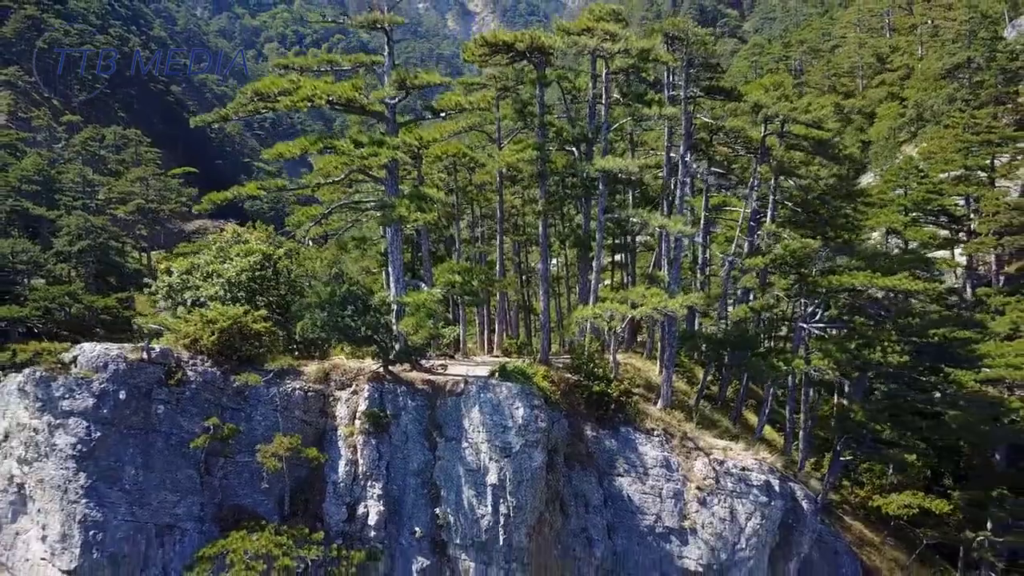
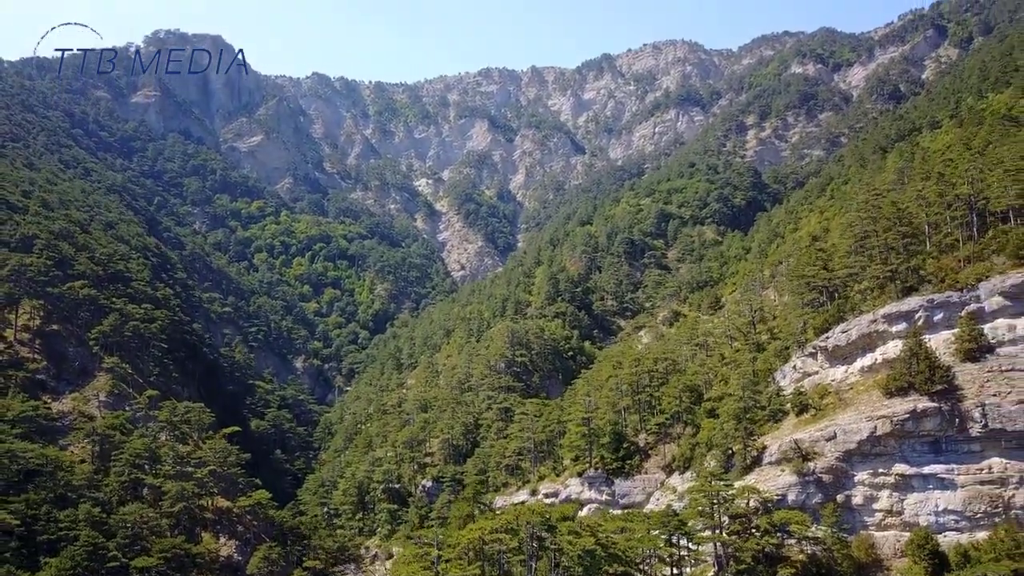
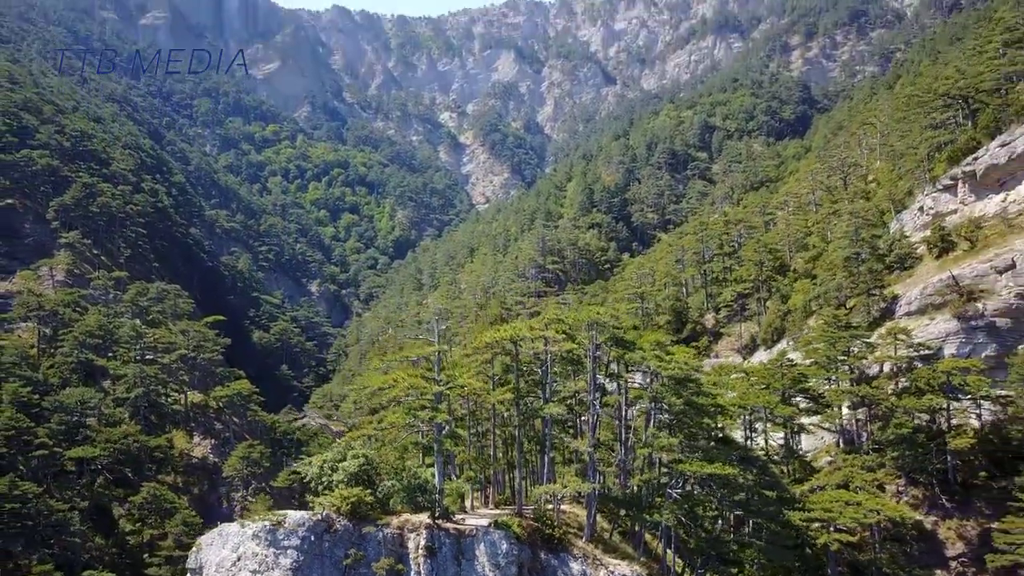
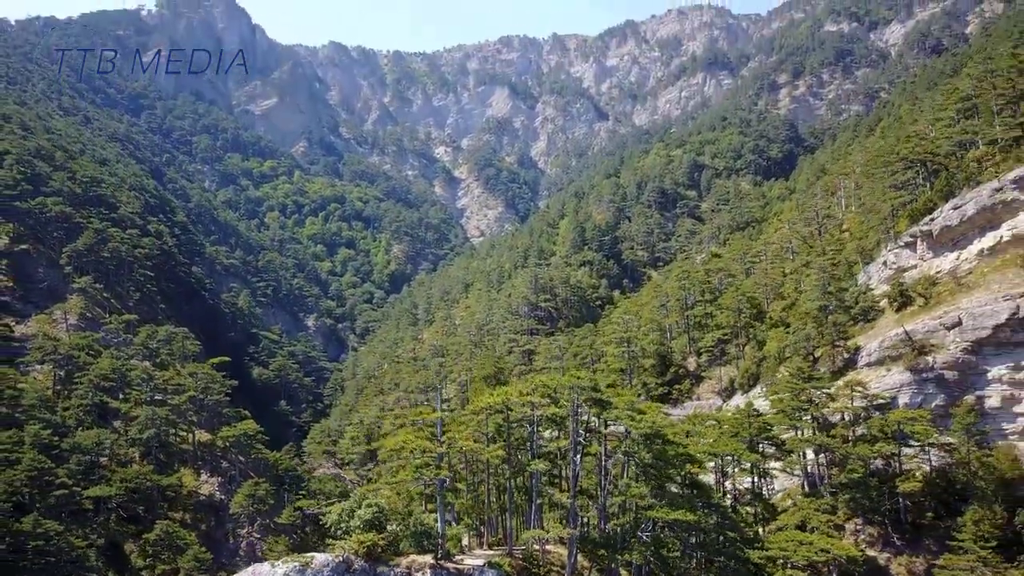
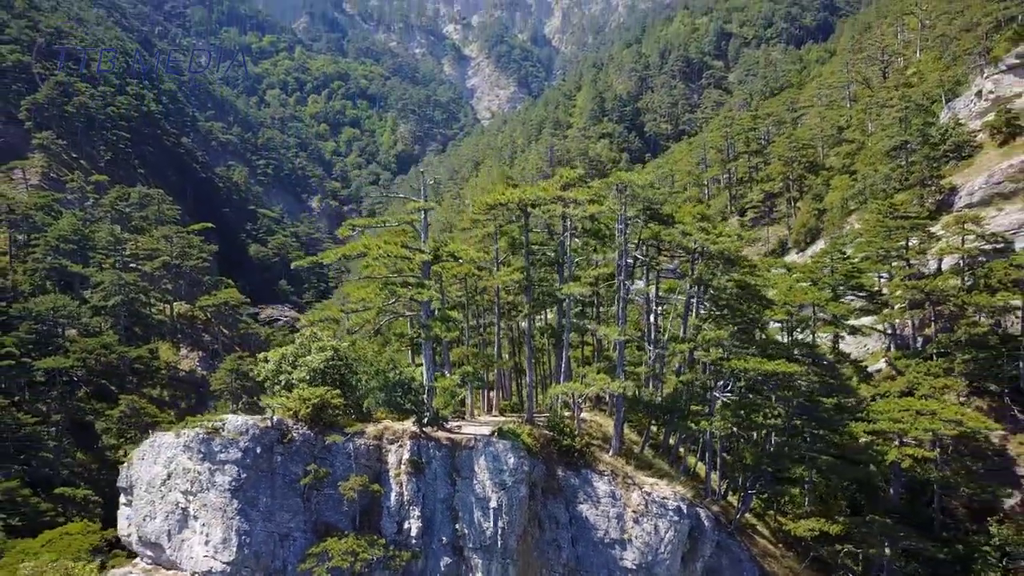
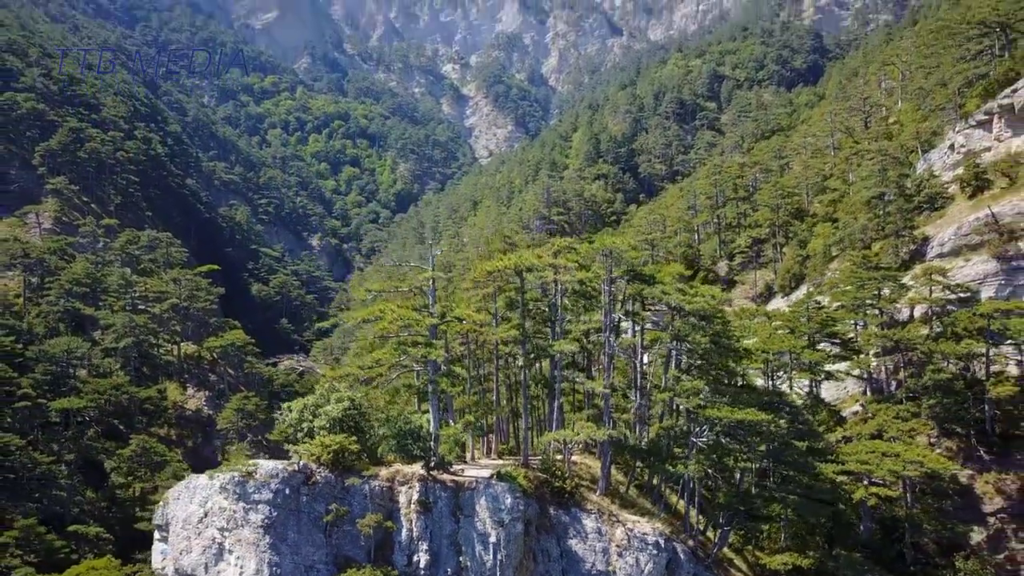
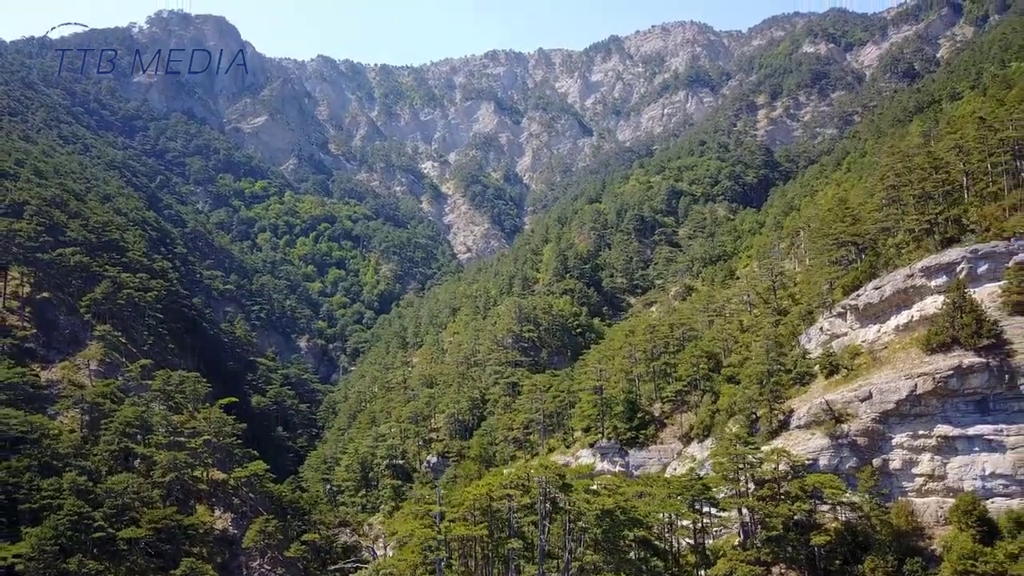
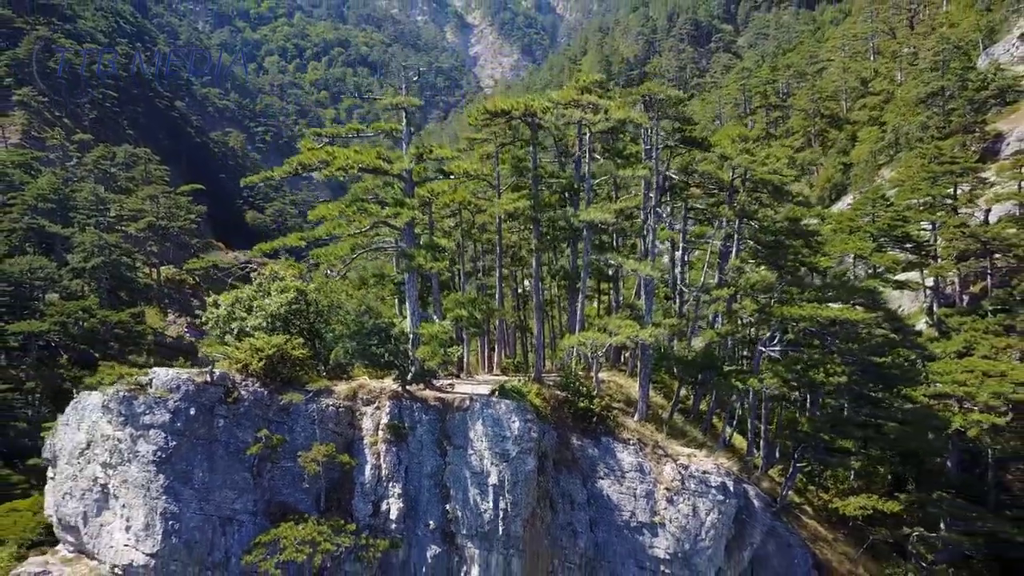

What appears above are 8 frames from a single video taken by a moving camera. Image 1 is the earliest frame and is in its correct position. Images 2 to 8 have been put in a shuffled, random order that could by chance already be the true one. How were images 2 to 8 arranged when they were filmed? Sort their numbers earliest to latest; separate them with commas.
8, 5, 6, 3, 4, 7, 2
